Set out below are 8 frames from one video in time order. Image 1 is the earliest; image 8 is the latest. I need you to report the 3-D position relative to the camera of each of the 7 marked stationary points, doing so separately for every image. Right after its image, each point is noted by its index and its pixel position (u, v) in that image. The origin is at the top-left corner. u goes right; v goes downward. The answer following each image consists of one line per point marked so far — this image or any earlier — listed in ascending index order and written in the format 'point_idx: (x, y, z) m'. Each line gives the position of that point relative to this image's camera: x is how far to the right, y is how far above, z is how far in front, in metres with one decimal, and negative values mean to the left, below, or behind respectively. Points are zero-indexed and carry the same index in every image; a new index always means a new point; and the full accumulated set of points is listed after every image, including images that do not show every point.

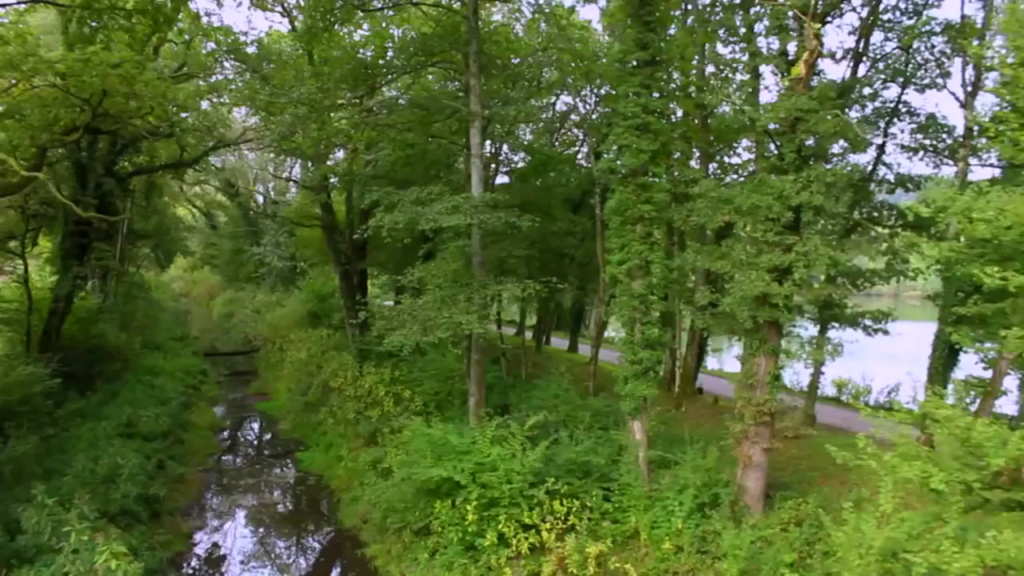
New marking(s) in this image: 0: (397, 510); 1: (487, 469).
0: (-1.3, -2.5, +10.1) m
1: (-0.2, -1.9, +9.5) m
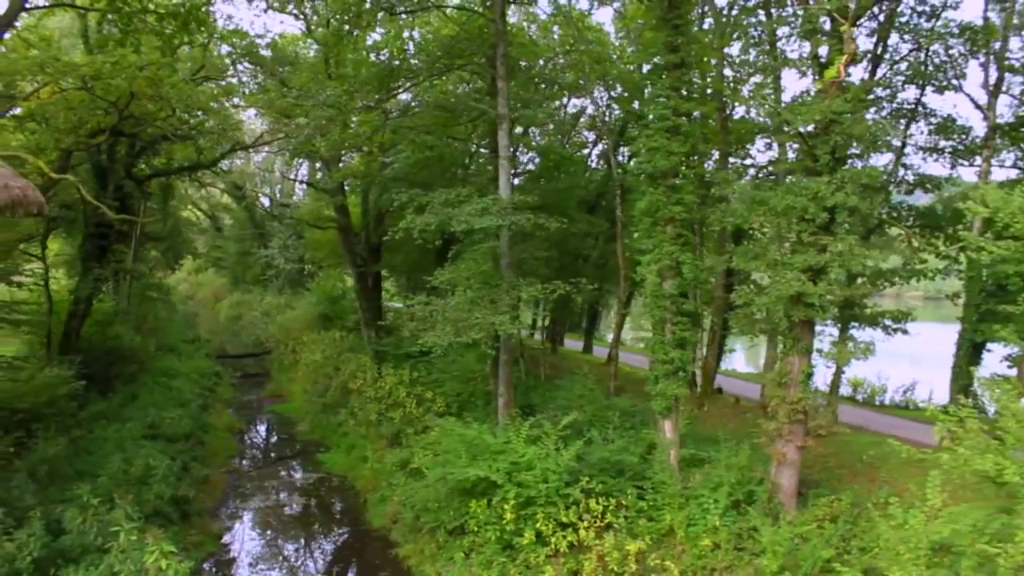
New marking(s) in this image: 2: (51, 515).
0: (-0.9, -2.5, +10.2) m
1: (+0.1, -1.9, +9.6) m
2: (-4.3, -2.1, +8.4) m
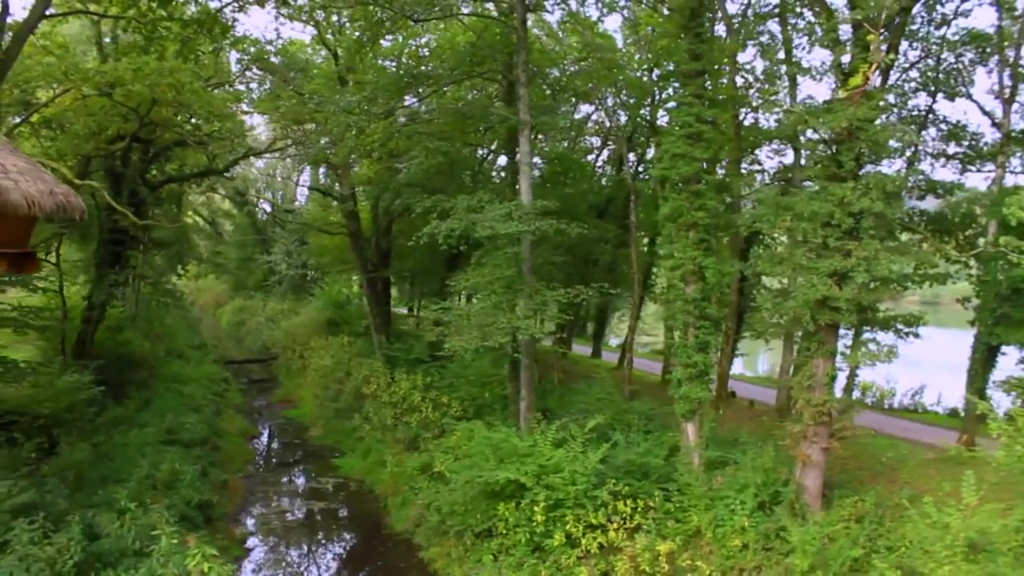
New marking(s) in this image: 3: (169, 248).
0: (-0.6, -2.6, +10.3) m
1: (+0.4, -2.0, +9.7) m
2: (-4.0, -2.2, +8.5) m
3: (-7.4, +0.9, +19.3) m
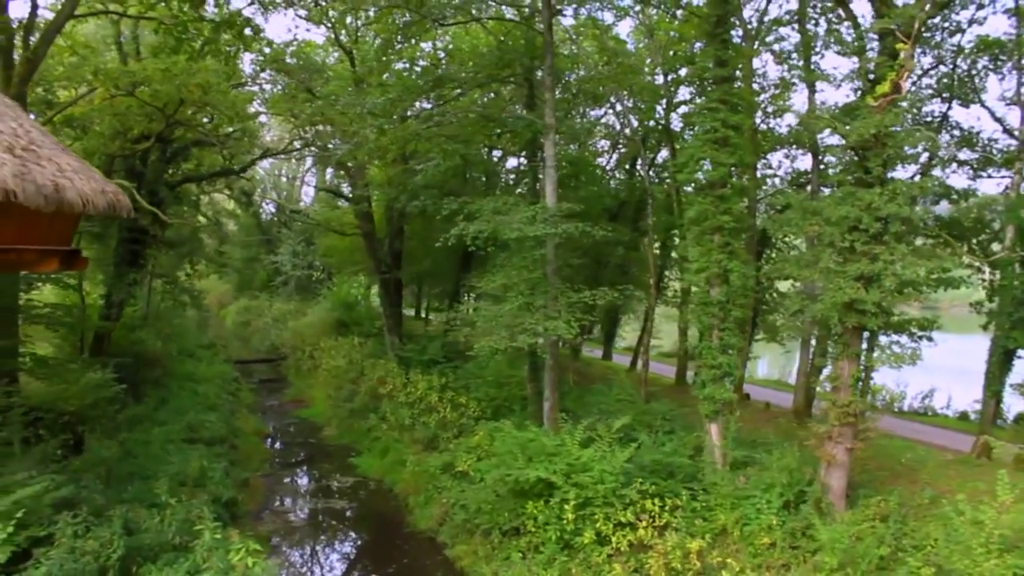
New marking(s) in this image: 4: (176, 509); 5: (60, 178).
0: (-0.3, -2.6, +10.4) m
1: (+0.8, -2.0, +9.8) m
2: (-3.7, -2.2, +8.6) m
3: (-7.1, +0.9, +19.3) m
4: (-3.4, -2.2, +8.9) m
5: (-3.4, +0.8, +6.8) m
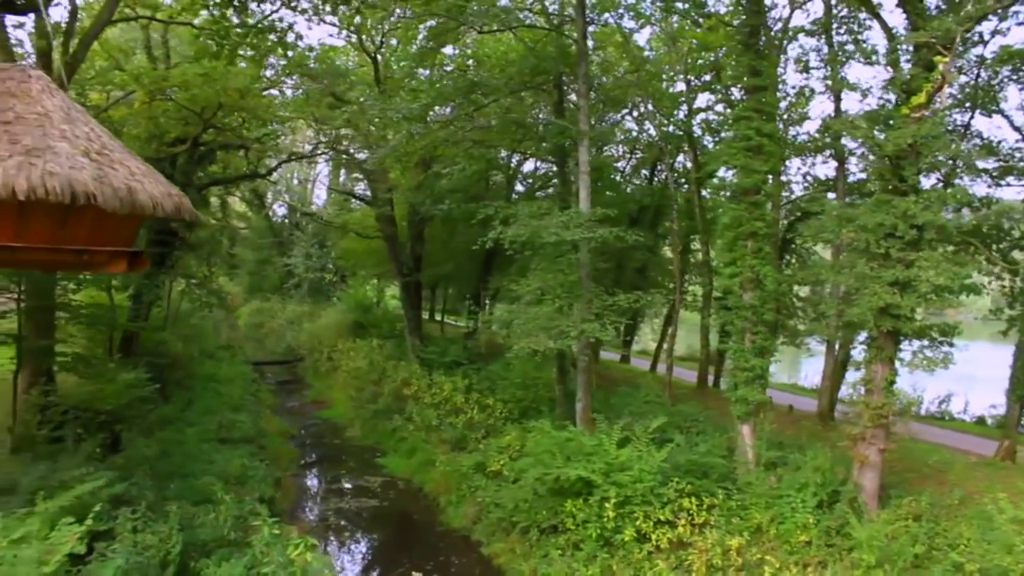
0: (+0.1, -2.6, +10.6) m
1: (+1.2, -2.0, +10.0) m
2: (-3.2, -2.2, +8.8) m
3: (-6.7, +0.8, +19.5) m
4: (-2.9, -2.2, +9.1) m
5: (-3.0, +0.8, +7.0) m
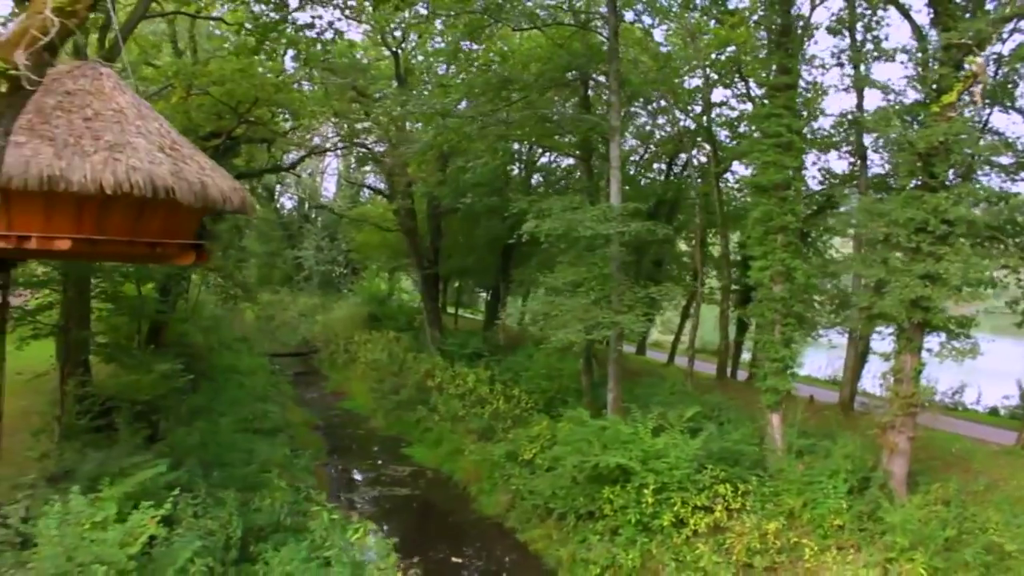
0: (+0.6, -2.5, +10.9) m
1: (+1.6, -1.9, +10.3) m
2: (-2.8, -2.1, +9.0) m
3: (-6.4, +1.0, +19.7) m
4: (-2.5, -2.1, +9.3) m
5: (-2.5, +0.9, +7.3) m
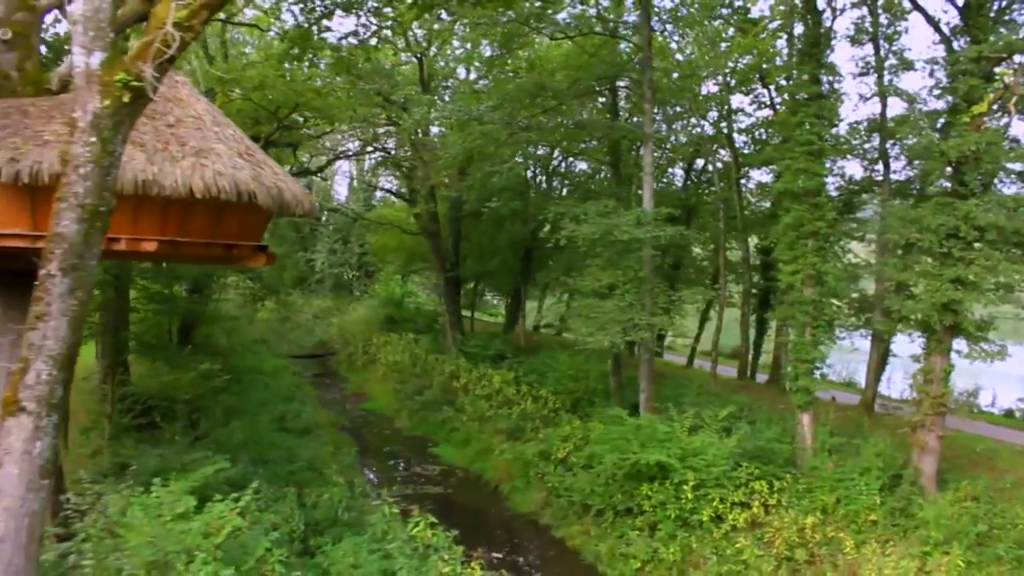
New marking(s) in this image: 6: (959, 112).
0: (+1.0, -2.6, +11.2) m
1: (+2.1, -2.0, +10.6) m
2: (-2.3, -2.1, +9.2) m
3: (-6.0, +1.0, +19.9) m
4: (-2.0, -2.1, +9.6) m
5: (-2.0, +0.9, +7.5) m
6: (+5.3, +2.1, +10.7) m
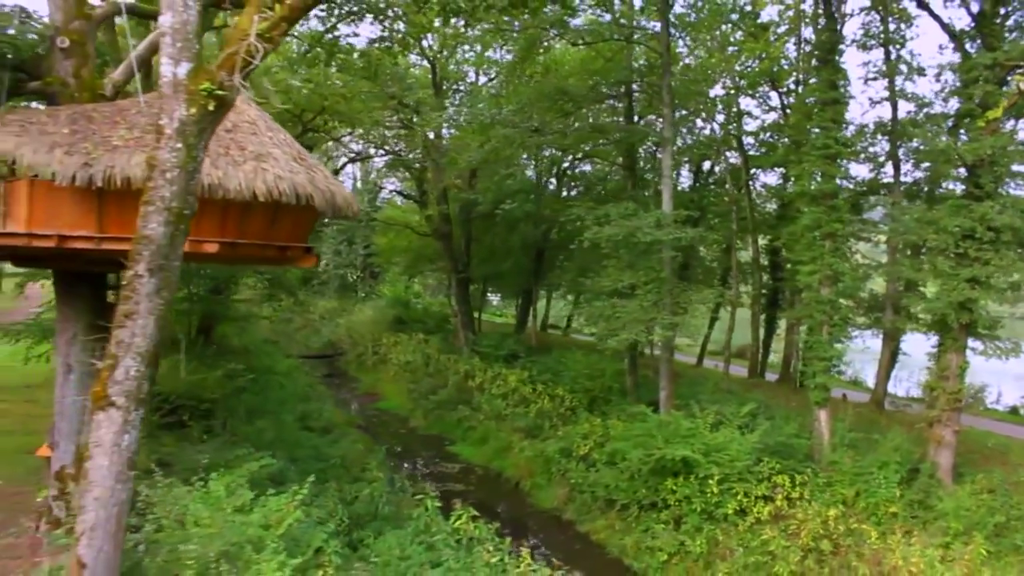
0: (+1.4, -2.6, +11.5) m
1: (+2.5, -2.0, +10.9) m
2: (-1.9, -2.1, +9.5) m
3: (-5.8, +0.9, +20.1) m
4: (-1.6, -2.1, +9.8) m
5: (-1.6, +0.9, +7.8) m
6: (+5.7, +2.1, +11.1) m
